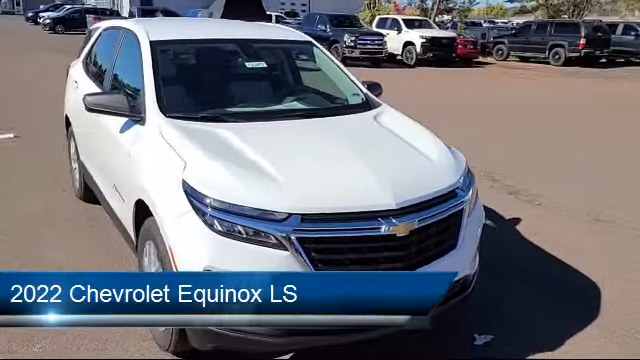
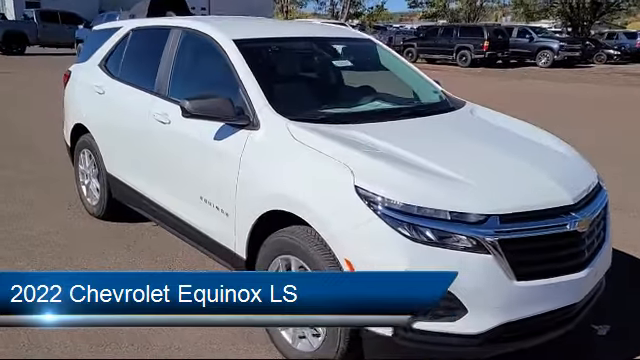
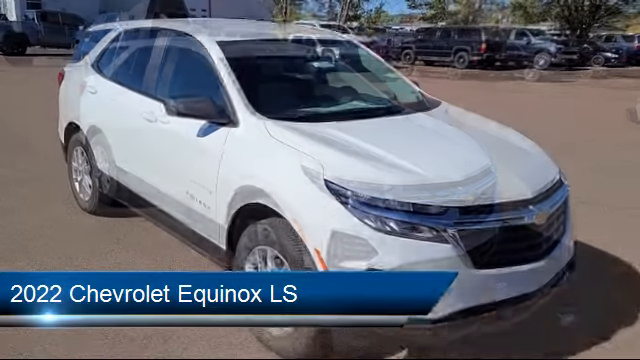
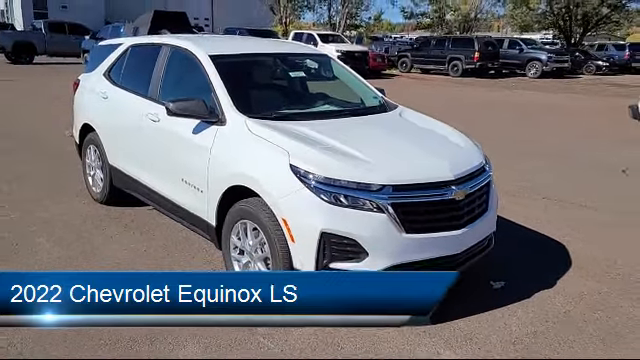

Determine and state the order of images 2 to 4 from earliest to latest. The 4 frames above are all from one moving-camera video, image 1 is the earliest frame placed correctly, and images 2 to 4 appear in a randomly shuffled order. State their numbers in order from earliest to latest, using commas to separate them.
4, 3, 2
